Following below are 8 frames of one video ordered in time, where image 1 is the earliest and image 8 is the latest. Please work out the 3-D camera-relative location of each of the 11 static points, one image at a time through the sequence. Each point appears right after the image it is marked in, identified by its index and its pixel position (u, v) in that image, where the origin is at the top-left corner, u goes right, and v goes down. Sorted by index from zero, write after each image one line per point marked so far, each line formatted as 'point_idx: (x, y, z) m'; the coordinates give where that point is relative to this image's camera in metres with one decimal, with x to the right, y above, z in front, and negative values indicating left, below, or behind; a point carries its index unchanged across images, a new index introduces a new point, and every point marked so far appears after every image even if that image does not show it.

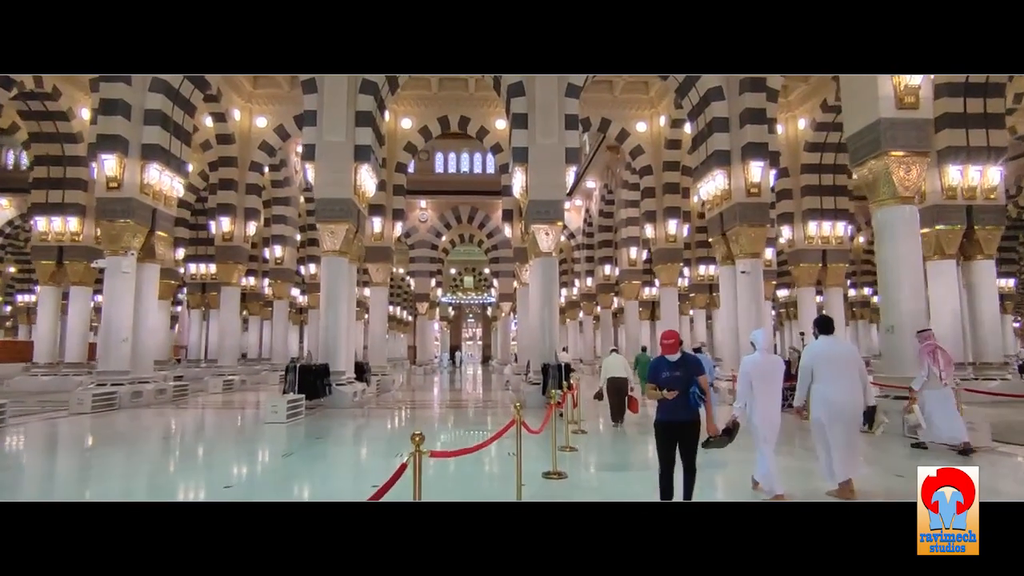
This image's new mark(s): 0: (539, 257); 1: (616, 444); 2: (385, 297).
0: (+0.5, +0.6, +11.3) m
1: (+1.5, -2.2, +8.8) m
2: (-3.5, -0.2, +16.3) m
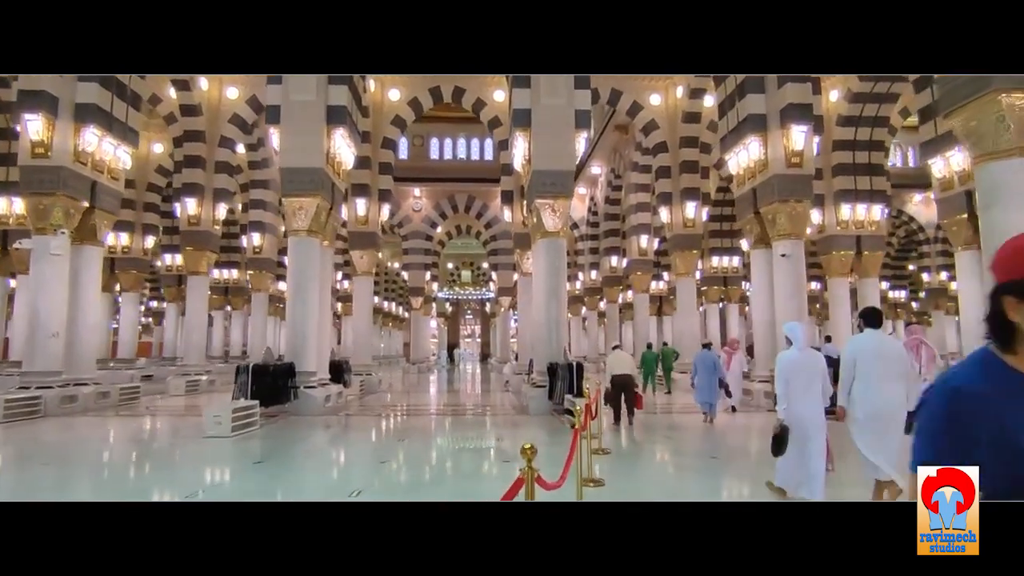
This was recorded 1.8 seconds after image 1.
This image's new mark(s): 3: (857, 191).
0: (+0.5, +0.8, +9.7) m
1: (+1.5, -2.0, +7.2) m
2: (-3.5, 0.0, +14.7) m
3: (+8.1, +2.2, +14.1) m
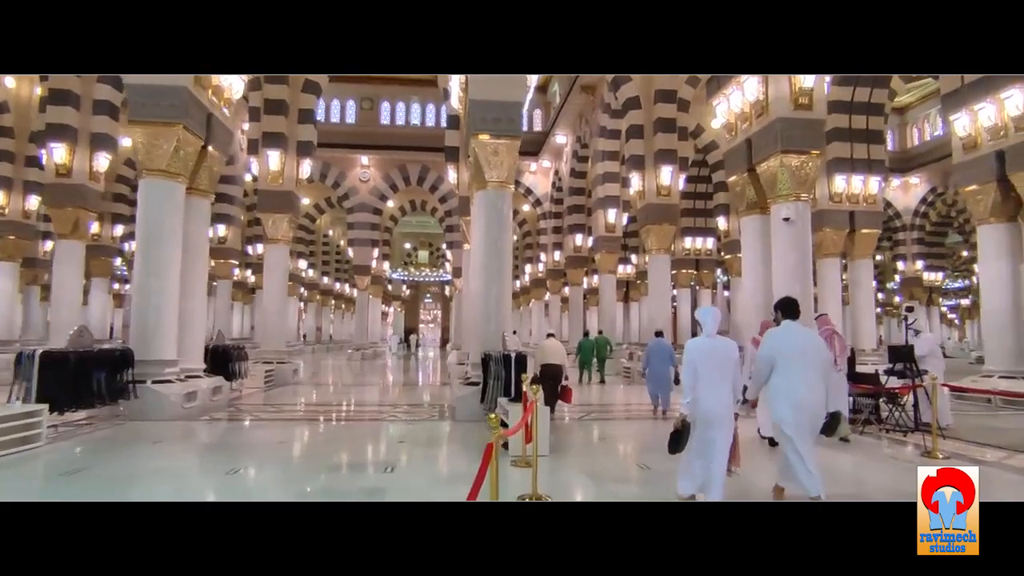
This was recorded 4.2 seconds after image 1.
0: (-0.4, +1.2, +7.6) m
1: (+0.8, -1.6, +5.1) m
2: (-4.6, +0.6, +12.3) m
3: (+7.0, +2.6, +12.3) m
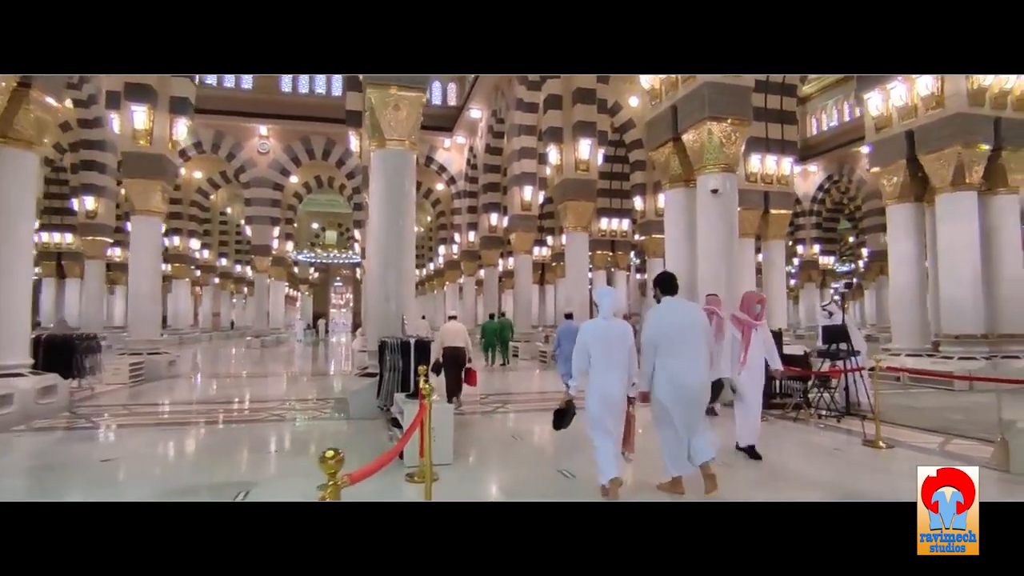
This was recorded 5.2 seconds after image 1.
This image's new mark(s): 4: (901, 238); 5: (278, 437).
0: (-1.4, +1.5, +6.6) m
1: (0.0, -1.4, +4.4) m
2: (-6.3, +0.9, +10.7) m
3: (+5.2, +3.0, +12.2) m
4: (+6.3, +0.8, +9.6) m
5: (-2.3, -1.4, +5.6) m
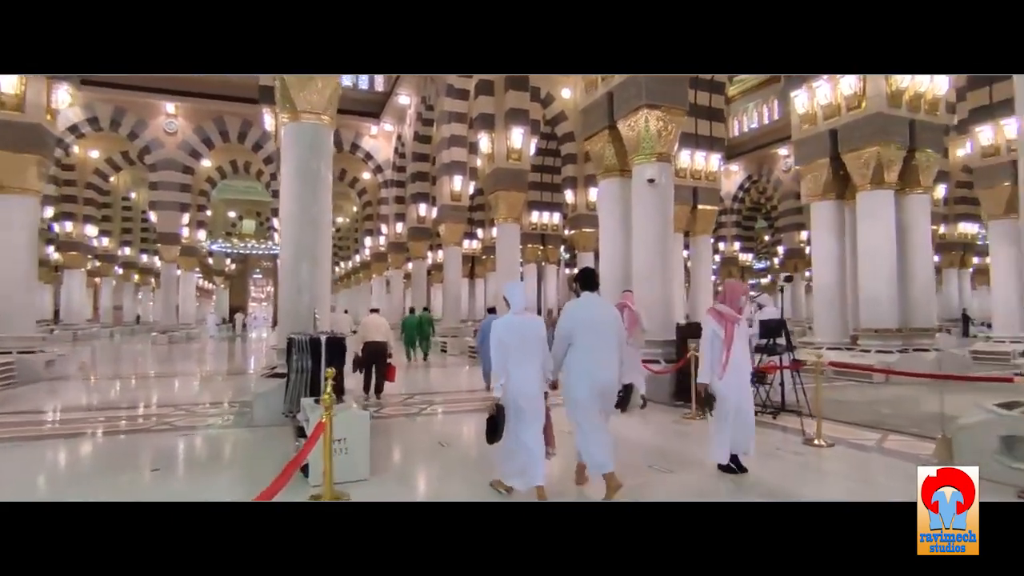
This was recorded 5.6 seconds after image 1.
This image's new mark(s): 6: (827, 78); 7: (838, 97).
0: (-2.2, +1.6, +5.9) m
1: (-0.5, -1.4, +3.9) m
2: (-7.5, +1.1, +9.4) m
3: (+3.8, +3.1, +12.3) m
4: (+5.1, +0.9, +9.9) m
5: (-2.9, -1.3, +4.9) m
6: (+5.0, +3.3, +9.5) m
7: (+5.1, +3.0, +9.4) m
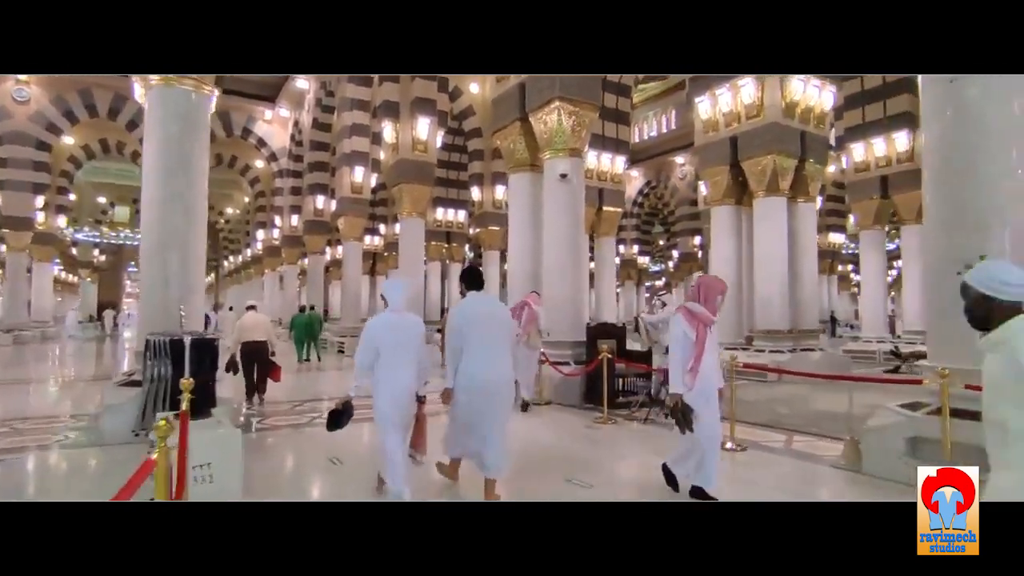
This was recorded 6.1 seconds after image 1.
0: (-3.0, +1.7, +5.1) m
1: (-1.0, -1.3, +3.4) m
2: (-8.8, +1.3, +7.7) m
3: (+1.9, +3.1, +12.4) m
4: (+3.6, +0.9, +10.2) m
5: (-3.6, -1.3, +4.0) m
6: (+3.5, +3.3, +9.8) m
7: (+3.7, +3.0, +9.7) m
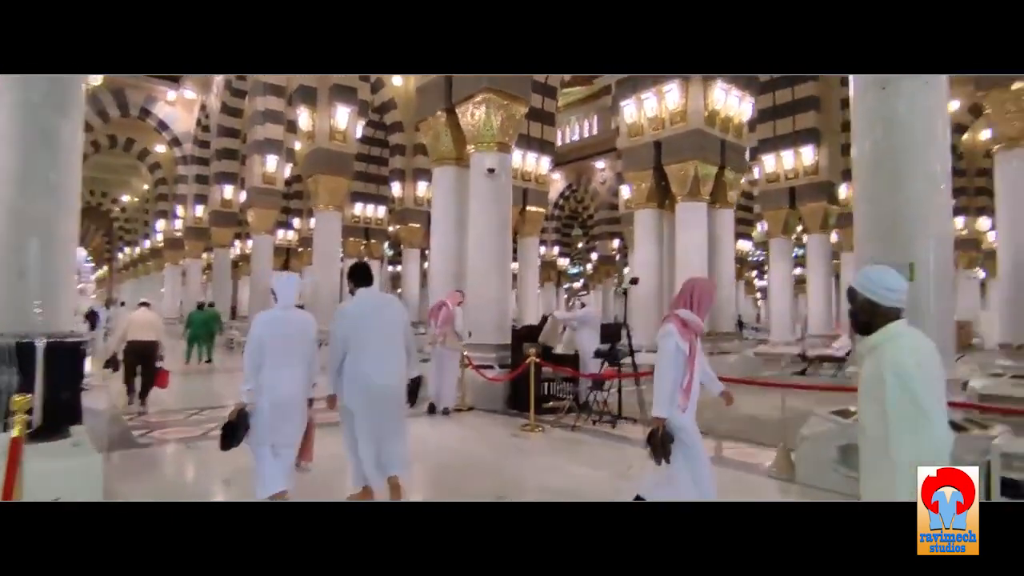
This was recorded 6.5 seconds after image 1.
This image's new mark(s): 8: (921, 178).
0: (-3.5, +1.7, +4.4) m
1: (-1.4, -1.3, +3.0) m
2: (-9.7, +1.4, +6.2) m
3: (+0.4, +3.1, +12.2) m
4: (+2.3, +0.8, +10.2) m
5: (-4.0, -1.2, +3.2) m
6: (+2.3, +3.3, +9.9) m
7: (+2.5, +2.9, +9.8) m
8: (+2.4, +0.6, +3.5) m
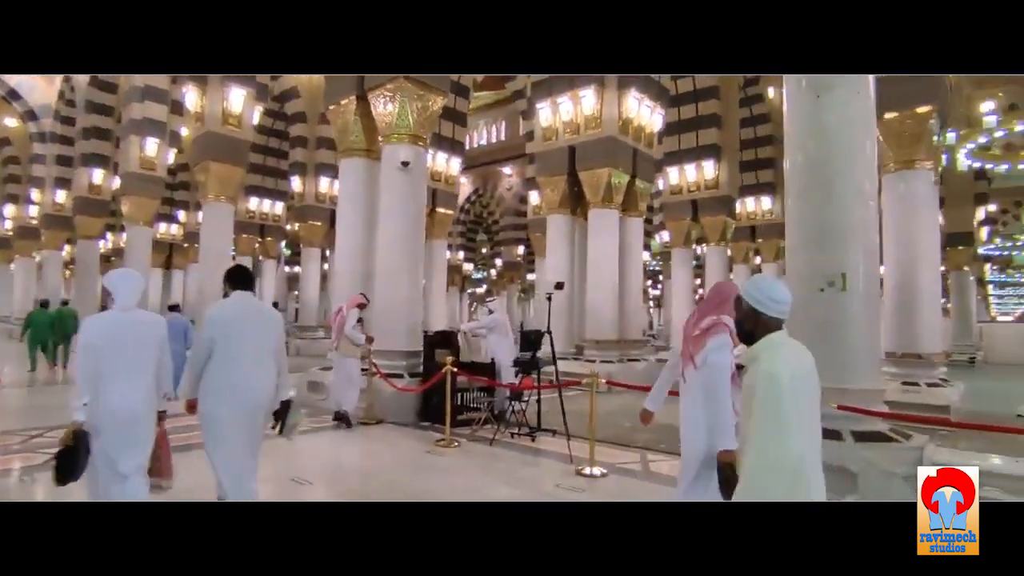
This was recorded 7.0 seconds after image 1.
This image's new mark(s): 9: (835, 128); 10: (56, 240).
0: (-4.0, +1.8, +3.4) m
1: (-1.8, -1.3, +2.3) m
2: (-10.3, +1.6, +4.2) m
3: (-1.3, +3.0, +11.8) m
4: (+0.8, +0.7, +10.1) m
5: (-4.4, -1.1, +2.1) m
6: (+1.0, +3.2, +9.8) m
7: (+1.1, +2.8, +9.8) m
8: (+2.0, +0.6, +3.5) m
9: (+1.9, +0.9, +3.5) m
10: (-12.5, +1.4, +16.5) m
